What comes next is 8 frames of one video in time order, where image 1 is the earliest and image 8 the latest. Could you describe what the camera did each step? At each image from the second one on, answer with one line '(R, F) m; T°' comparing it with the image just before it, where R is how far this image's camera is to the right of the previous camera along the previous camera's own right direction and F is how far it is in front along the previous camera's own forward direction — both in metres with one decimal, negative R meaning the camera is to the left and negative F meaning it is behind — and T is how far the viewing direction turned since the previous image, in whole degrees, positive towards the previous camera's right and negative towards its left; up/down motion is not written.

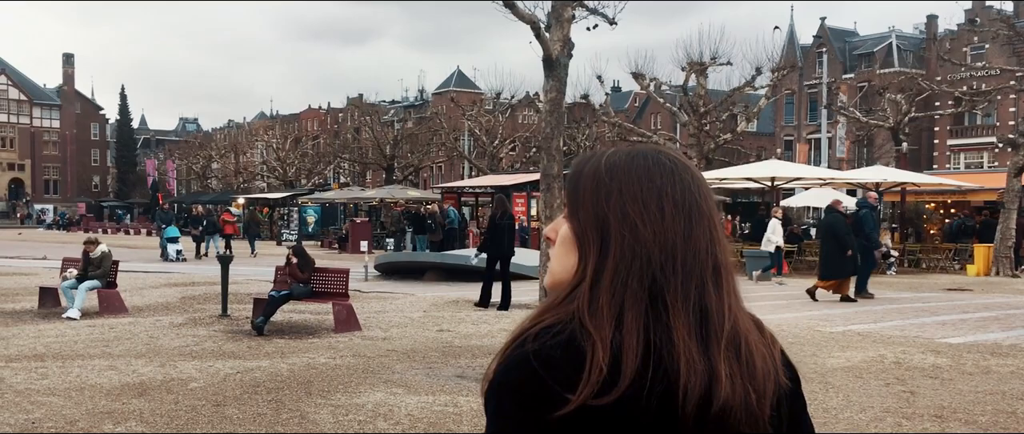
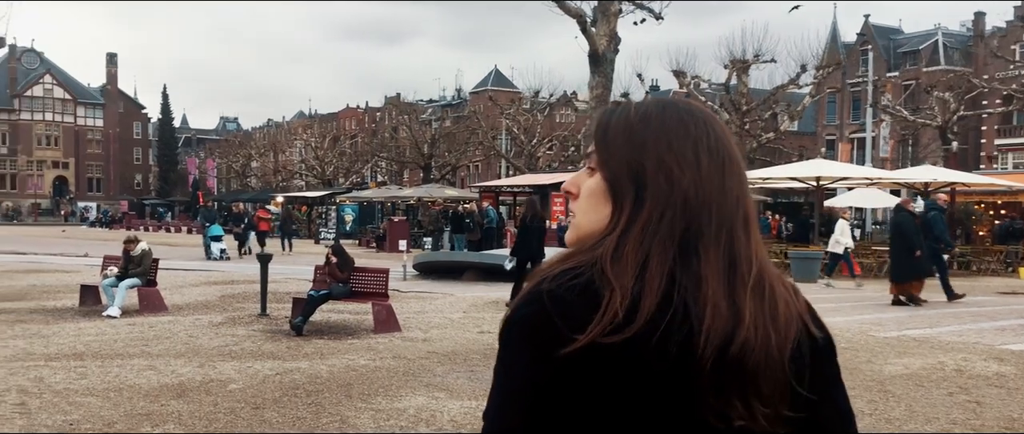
(-0.1, +0.3) m; -2°
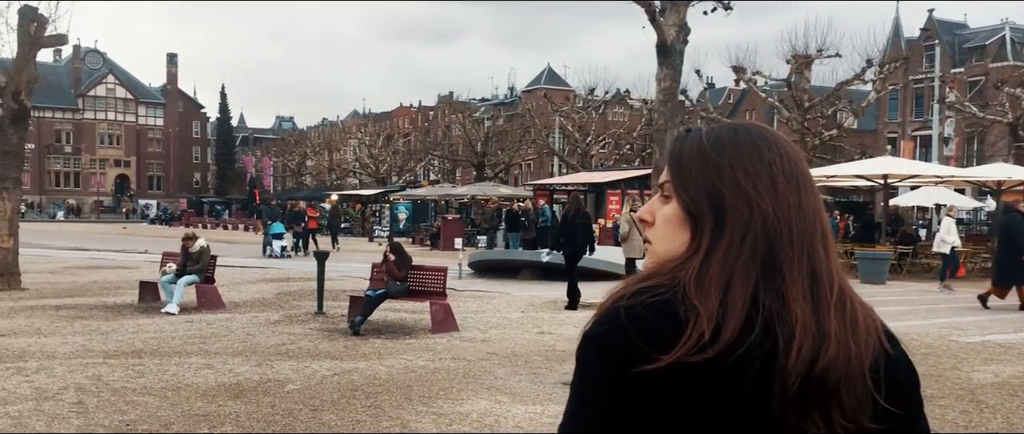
(-0.1, +0.3) m; -3°
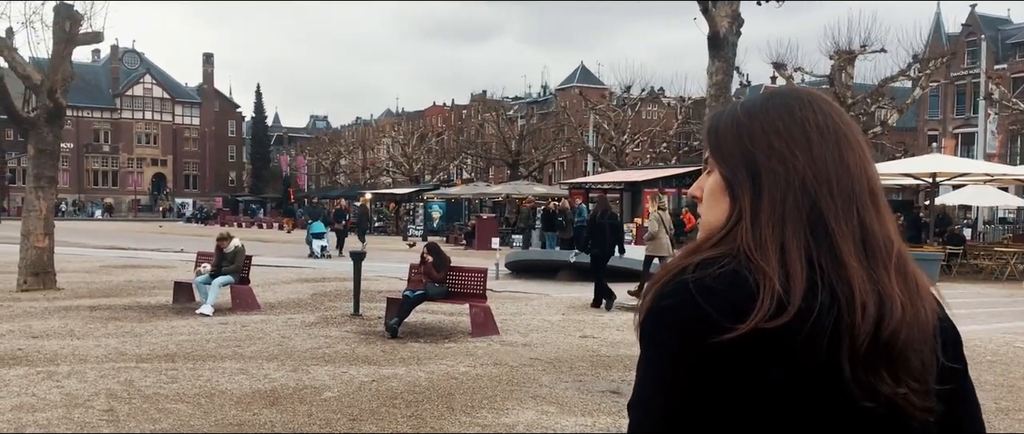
(-0.1, +0.4) m; -2°
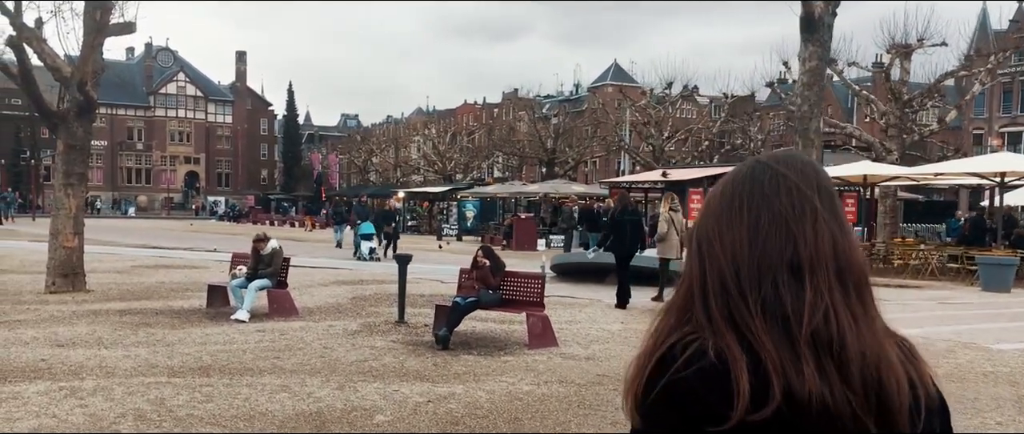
(-0.3, +0.8) m; -2°
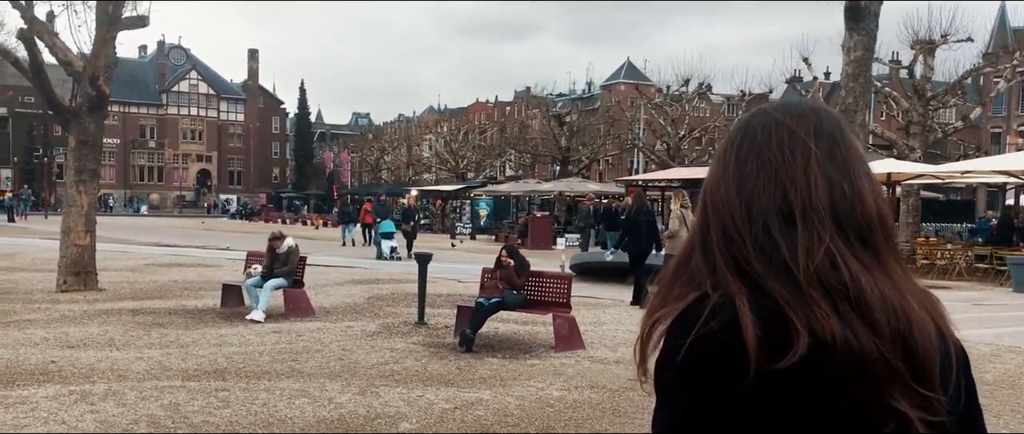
(-0.2, +0.3) m; -1°
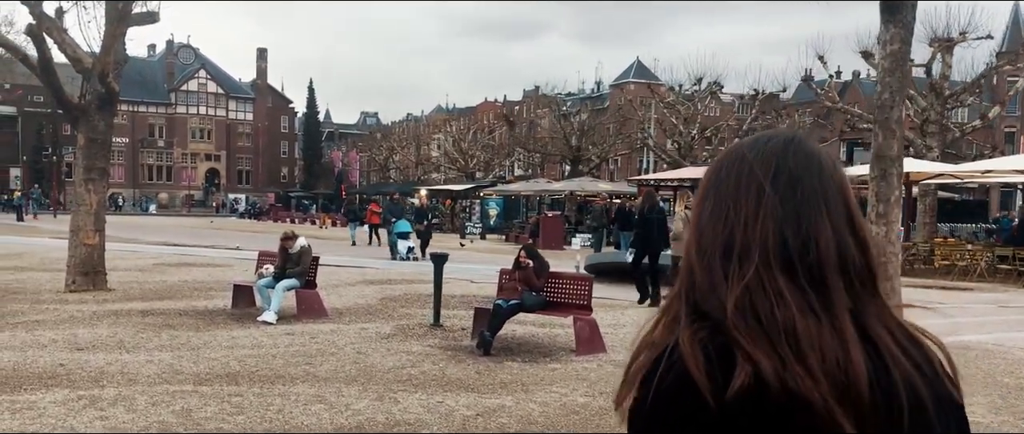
(-0.1, +0.2) m; 0°
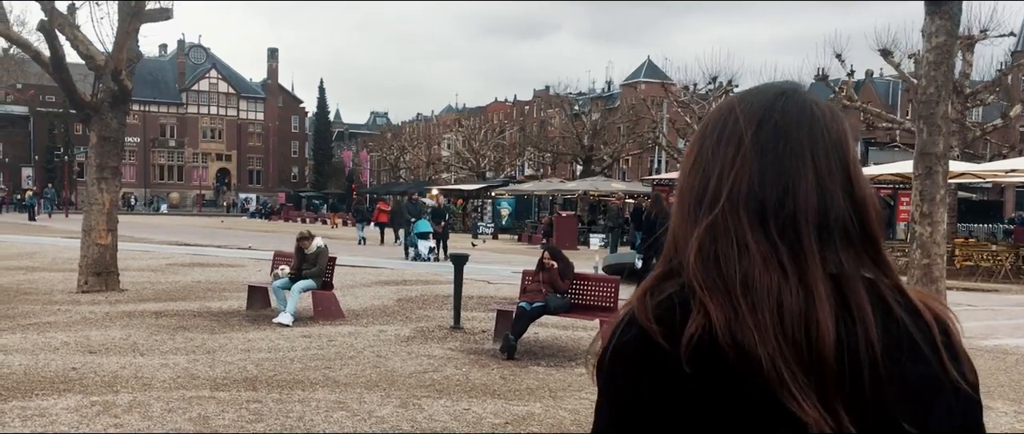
(-0.1, +0.2) m; -1°
